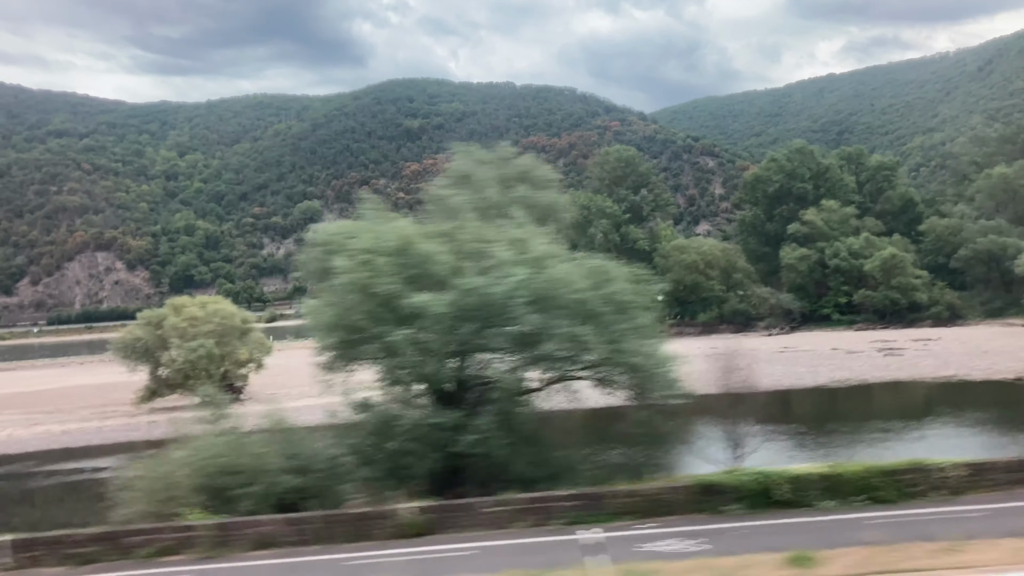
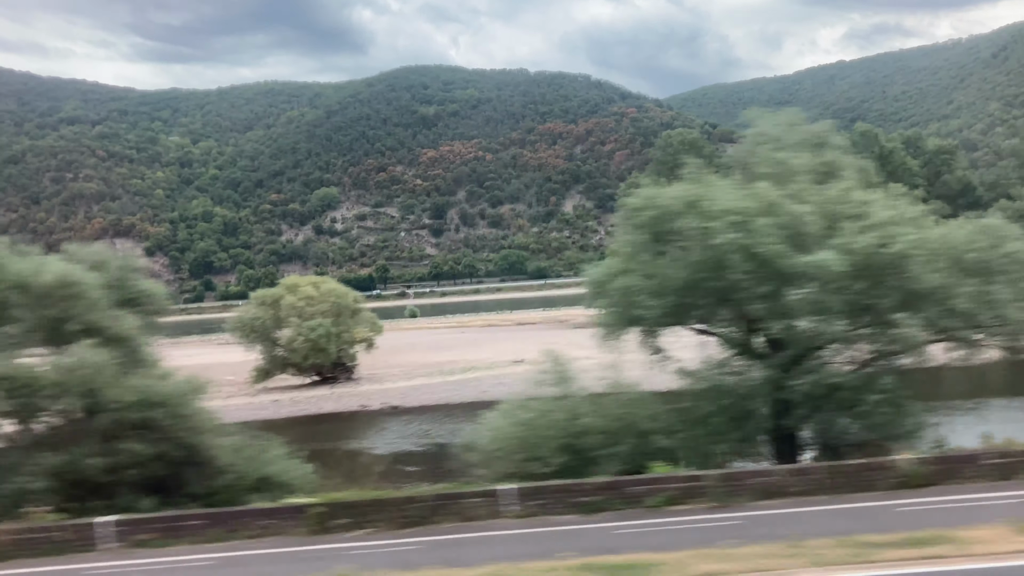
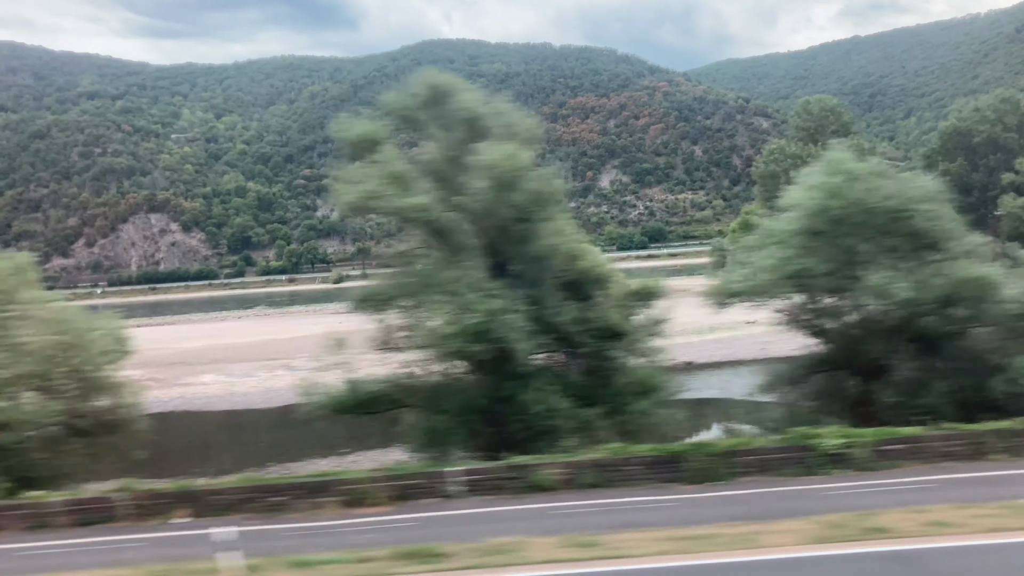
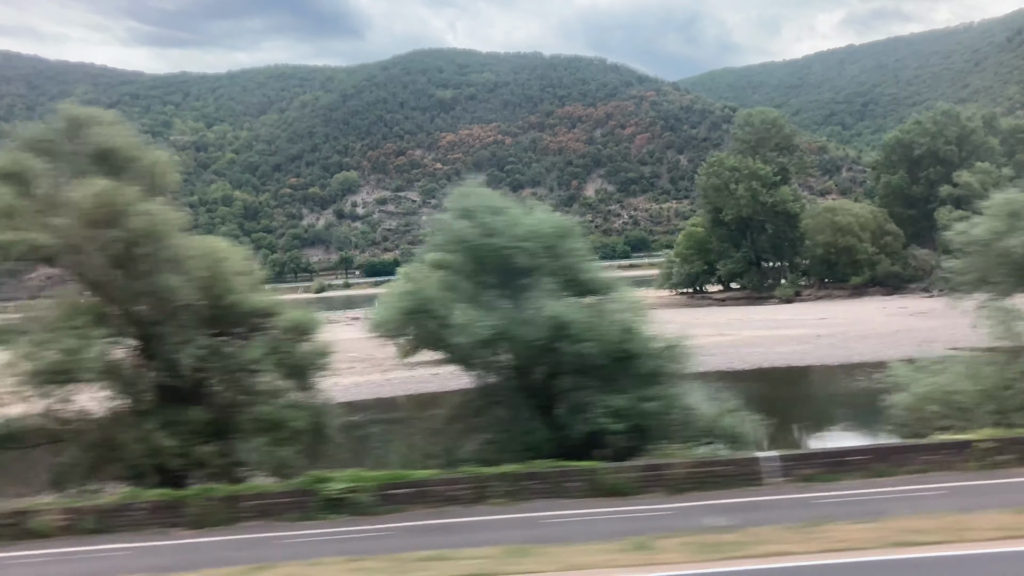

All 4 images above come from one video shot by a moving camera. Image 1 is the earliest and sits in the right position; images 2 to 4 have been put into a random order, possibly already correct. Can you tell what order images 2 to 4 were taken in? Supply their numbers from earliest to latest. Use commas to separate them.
2, 4, 3
